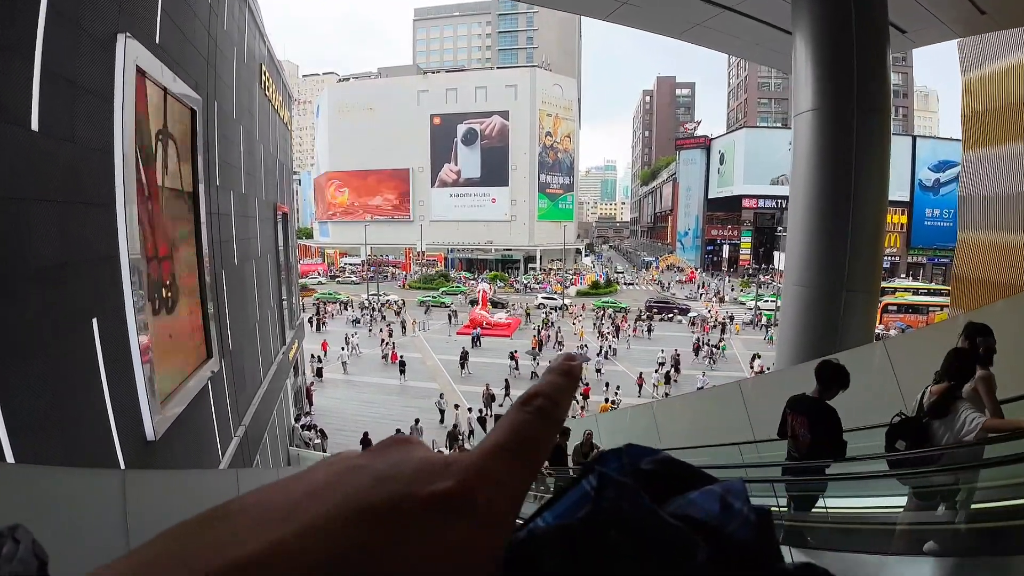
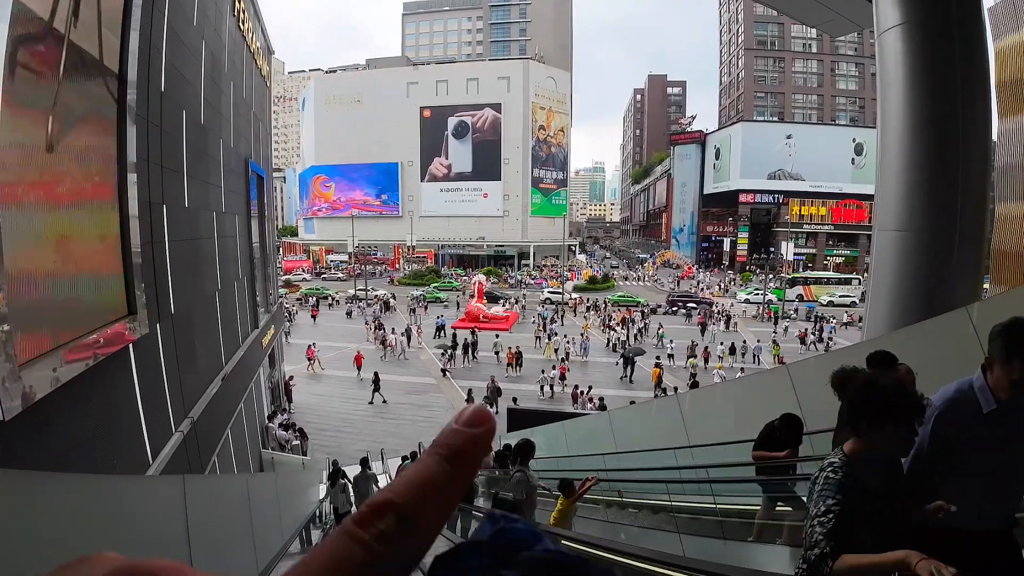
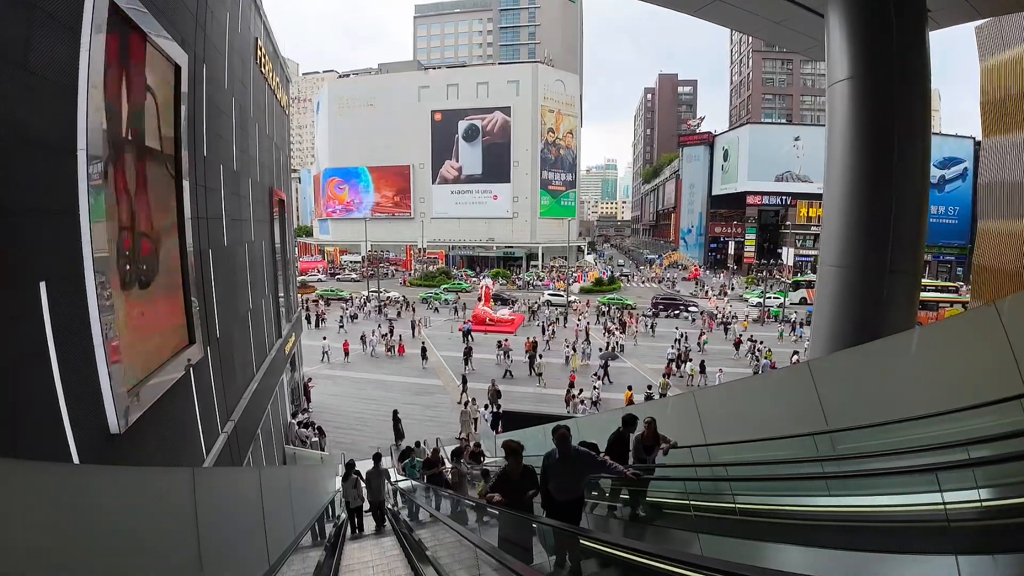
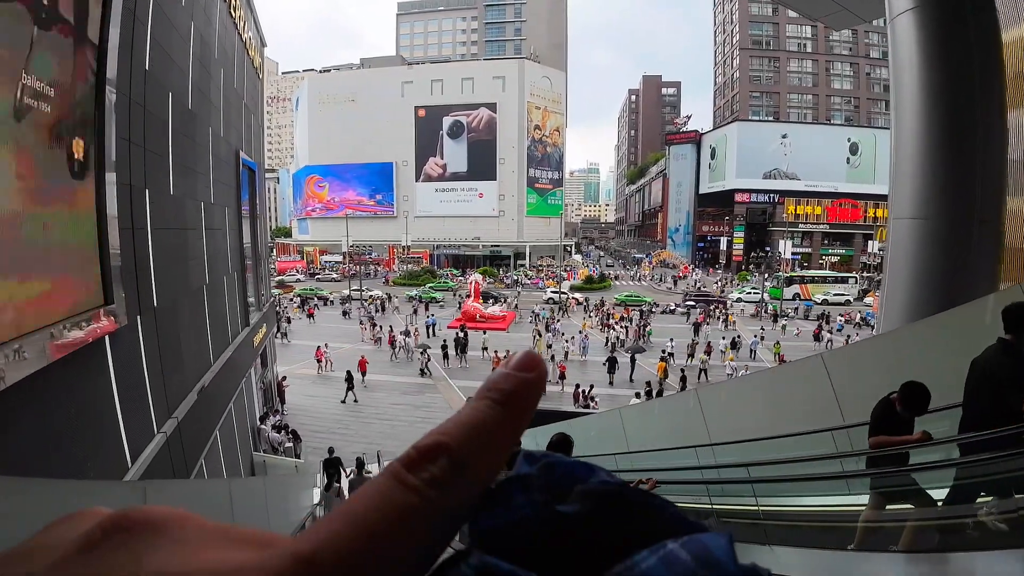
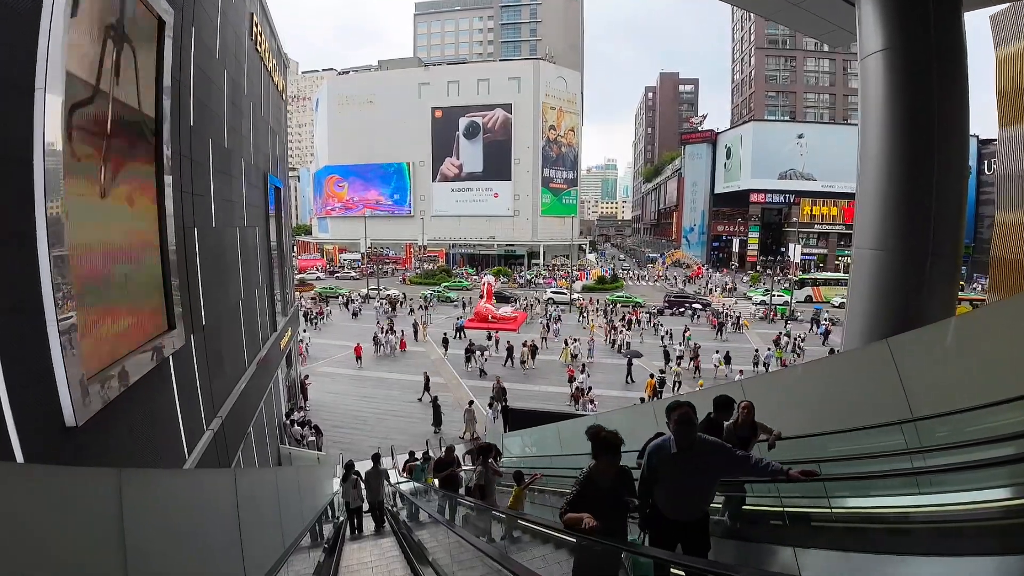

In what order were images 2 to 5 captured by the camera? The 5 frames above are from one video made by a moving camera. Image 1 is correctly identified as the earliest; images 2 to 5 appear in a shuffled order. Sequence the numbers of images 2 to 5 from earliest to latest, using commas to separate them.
3, 5, 2, 4
